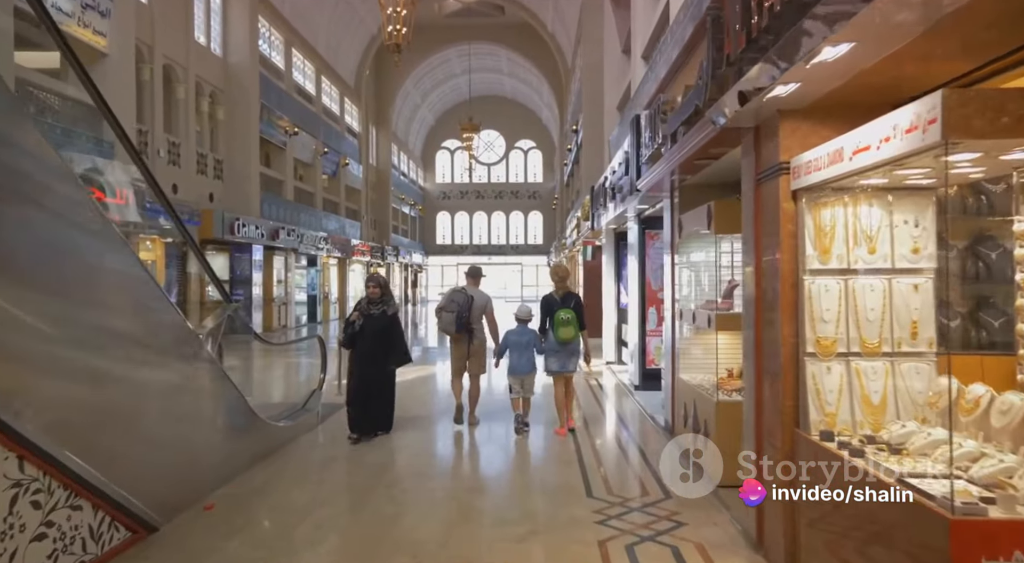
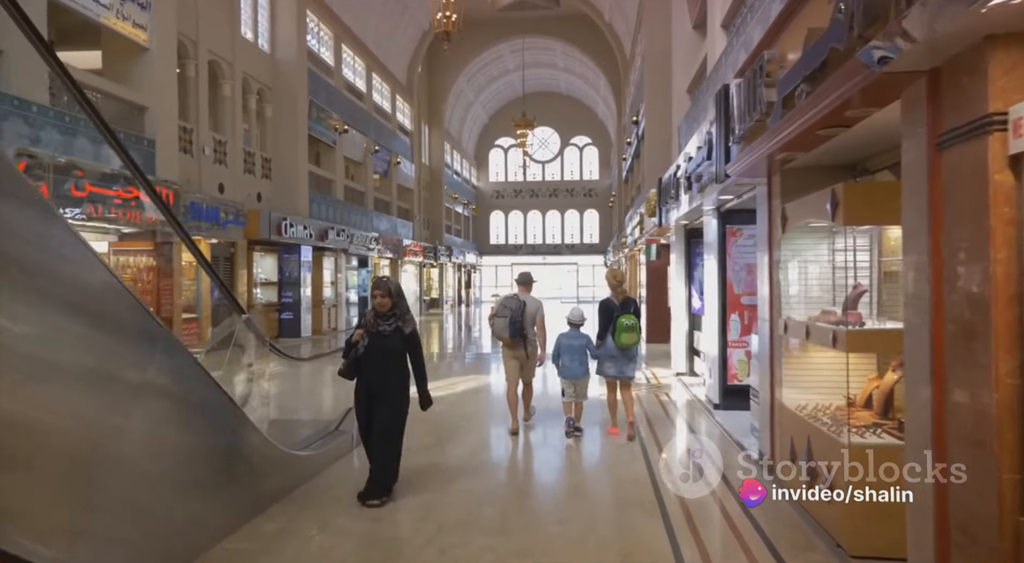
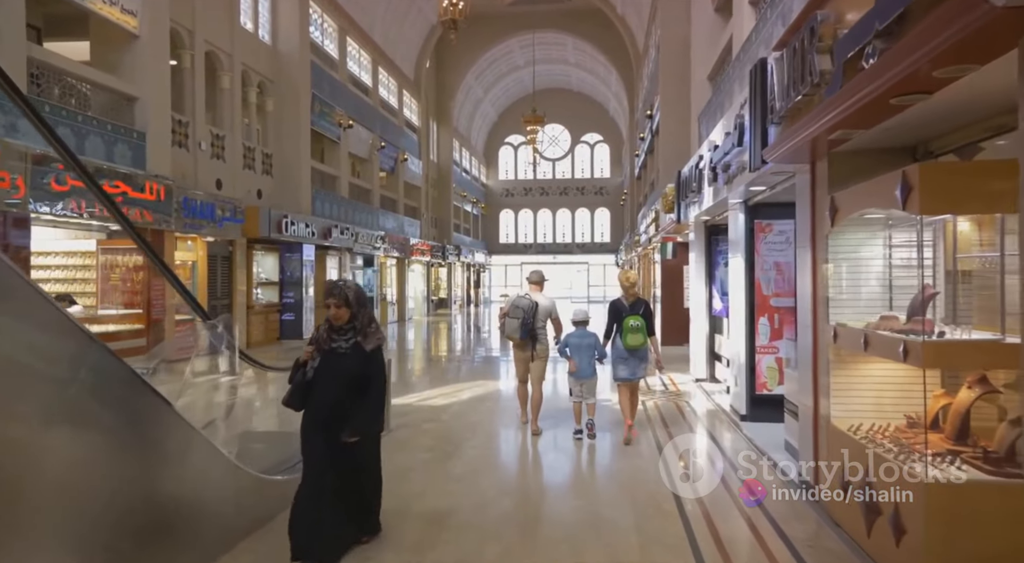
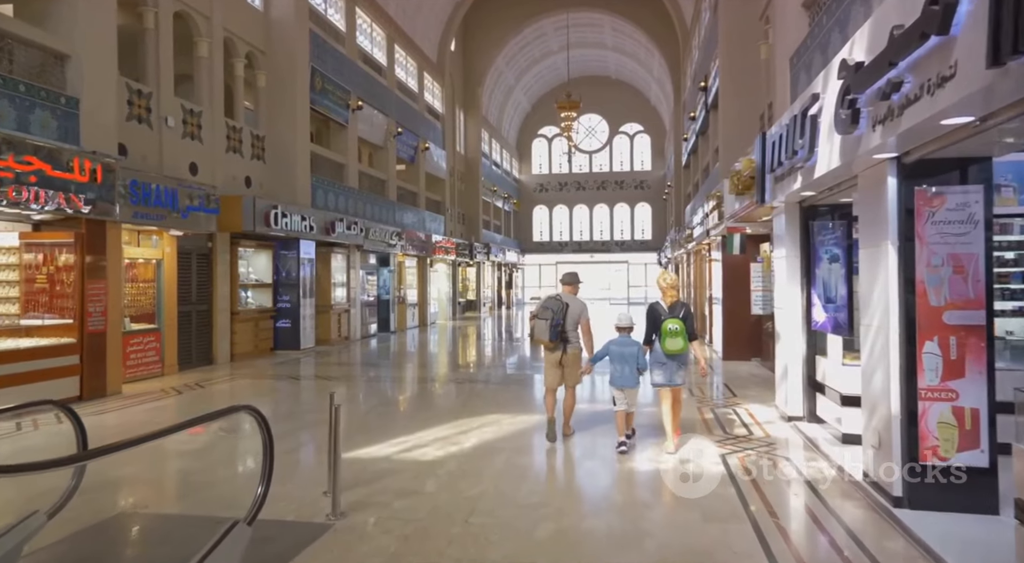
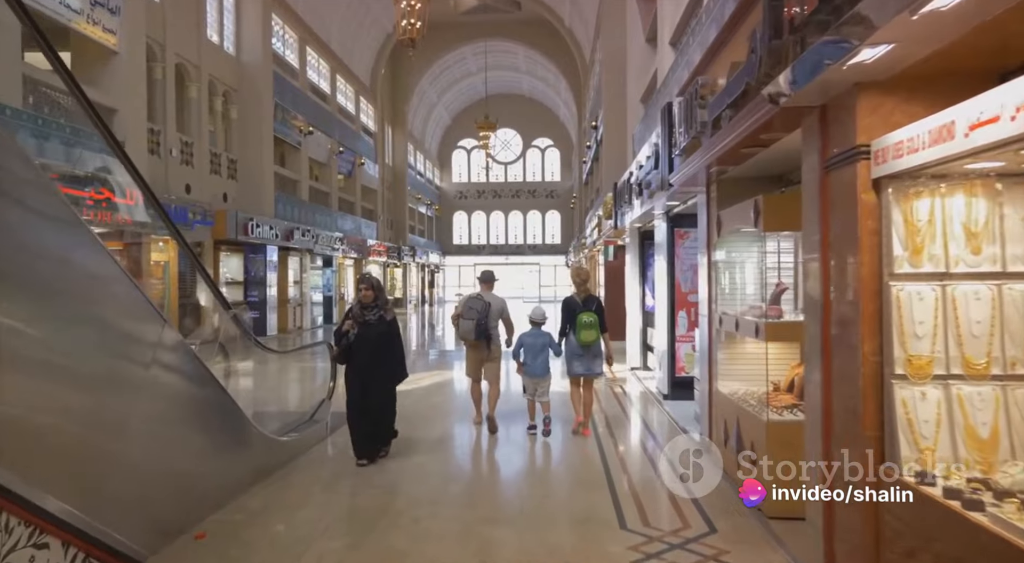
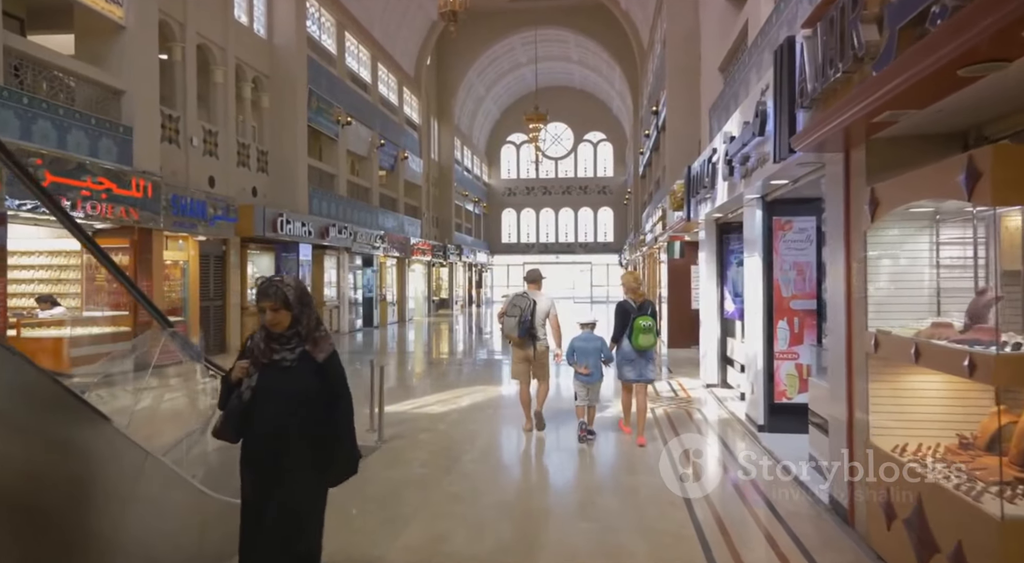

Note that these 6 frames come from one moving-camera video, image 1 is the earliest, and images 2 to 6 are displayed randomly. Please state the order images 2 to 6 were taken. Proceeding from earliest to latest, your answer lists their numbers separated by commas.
5, 2, 3, 6, 4
